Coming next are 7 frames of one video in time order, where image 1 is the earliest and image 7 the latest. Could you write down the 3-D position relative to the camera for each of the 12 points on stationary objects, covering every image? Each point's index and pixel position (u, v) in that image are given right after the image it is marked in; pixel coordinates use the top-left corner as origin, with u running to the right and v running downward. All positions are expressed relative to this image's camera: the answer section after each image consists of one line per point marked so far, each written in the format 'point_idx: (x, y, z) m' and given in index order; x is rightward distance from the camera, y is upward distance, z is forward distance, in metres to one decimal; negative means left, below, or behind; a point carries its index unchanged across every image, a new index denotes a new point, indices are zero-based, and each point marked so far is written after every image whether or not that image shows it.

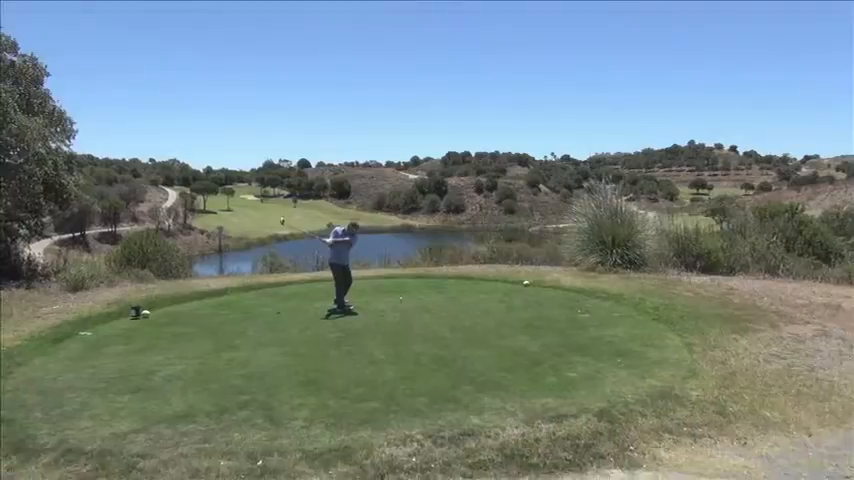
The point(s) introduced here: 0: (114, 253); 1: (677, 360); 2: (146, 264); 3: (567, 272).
0: (-7.5, -0.2, +15.8) m
1: (+1.8, -0.9, +4.7) m
2: (-6.6, -0.5, +15.3) m
3: (+2.0, -0.5, +9.1) m
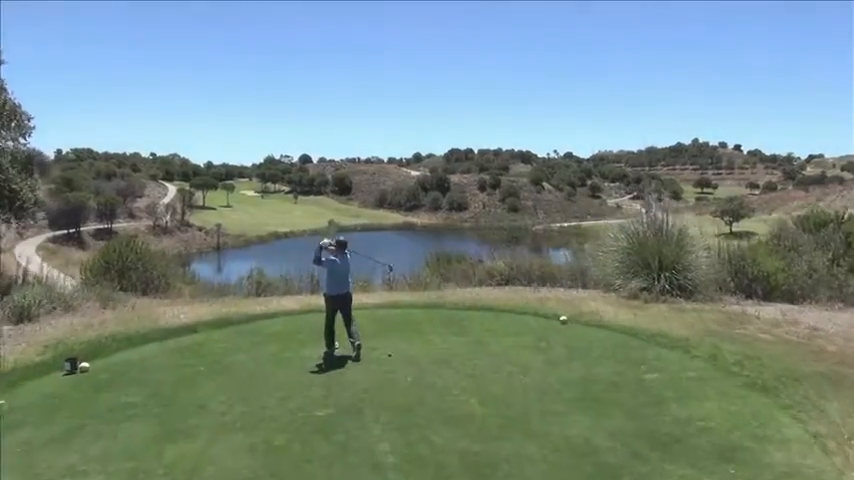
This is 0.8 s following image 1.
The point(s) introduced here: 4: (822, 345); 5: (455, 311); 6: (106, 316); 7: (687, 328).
0: (-7.3, -0.3, +14.4) m
1: (+1.9, -1.2, +3.3) m
2: (-6.4, -0.7, +13.9) m
3: (+2.1, -0.7, +7.7) m
4: (+3.5, -0.9, +5.7) m
5: (+0.3, -0.8, +7.0) m
6: (-3.5, -0.8, +7.1) m
7: (+2.5, -0.8, +6.2) m
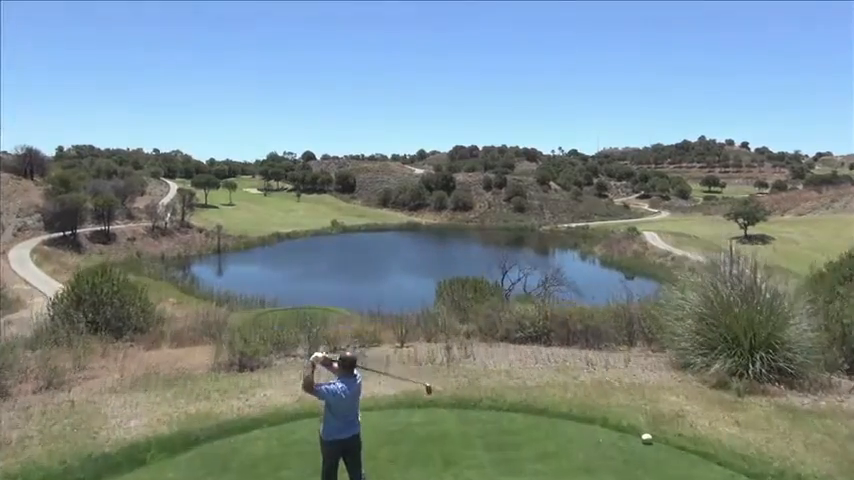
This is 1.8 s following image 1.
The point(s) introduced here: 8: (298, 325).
0: (-7.0, -0.9, +12.7) m
1: (+2.2, -1.8, +1.5) m
2: (-6.1, -1.3, +12.3) m
3: (+2.4, -1.4, +5.9) m
4: (+3.7, -1.6, +4.0) m
5: (+0.6, -1.4, +5.3) m
6: (-3.2, -1.5, +5.4) m
7: (+2.7, -1.5, +4.5) m
8: (-2.8, -1.9, +14.4) m
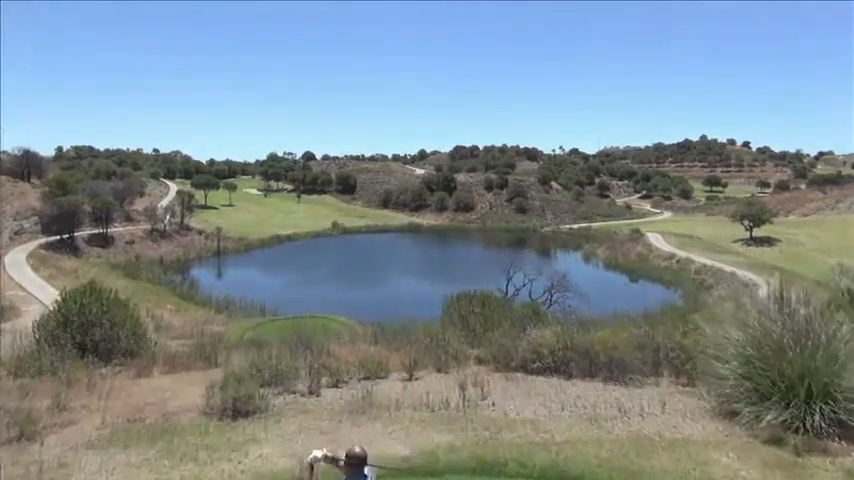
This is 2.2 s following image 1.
0: (-6.9, -1.2, +12.1) m
1: (+2.3, -2.1, +0.9) m
2: (-6.0, -1.6, +11.6) m
3: (+2.5, -1.7, +5.3) m
4: (+3.8, -1.9, +3.3) m
5: (+0.7, -1.7, +4.6) m
6: (-3.1, -1.8, +4.7) m
7: (+2.8, -1.8, +3.8) m
8: (-2.6, -2.2, +13.7) m
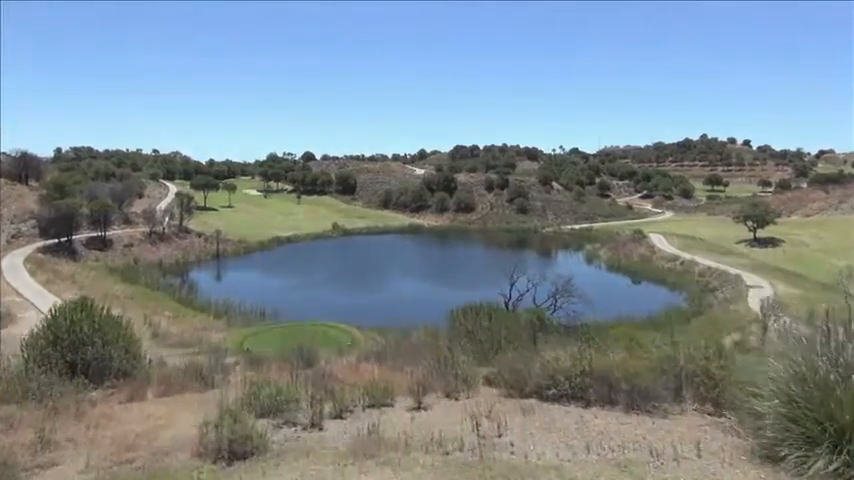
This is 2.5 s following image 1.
0: (-6.8, -1.5, +11.5) m
1: (+2.4, -2.4, +0.3) m
2: (-5.9, -1.8, +11.1) m
3: (+2.6, -1.9, +4.7) m
4: (+4.0, -2.1, +2.8) m
5: (+0.8, -1.9, +4.1) m
6: (-3.0, -2.0, +4.2) m
7: (+3.0, -2.0, +3.3) m
8: (-2.5, -2.4, +13.2) m
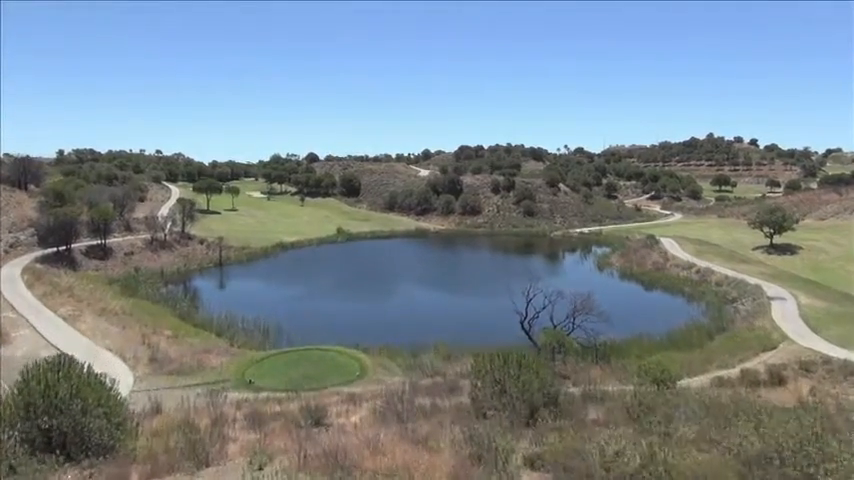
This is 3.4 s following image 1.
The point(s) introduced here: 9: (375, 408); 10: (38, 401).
0: (-6.4, -2.2, +10.1) m
1: (+2.8, -3.1, -1.2) m
2: (-5.4, -2.6, +9.6) m
3: (+3.0, -2.7, +3.2) m
4: (+4.3, -2.9, +1.3) m
5: (+1.2, -2.7, +2.6) m
6: (-2.6, -2.8, +2.7) m
7: (+3.3, -2.8, +1.8) m
8: (-2.1, -3.2, +11.7) m
9: (-1.1, -3.4, +13.7) m
10: (-5.7, -2.4, +9.6) m
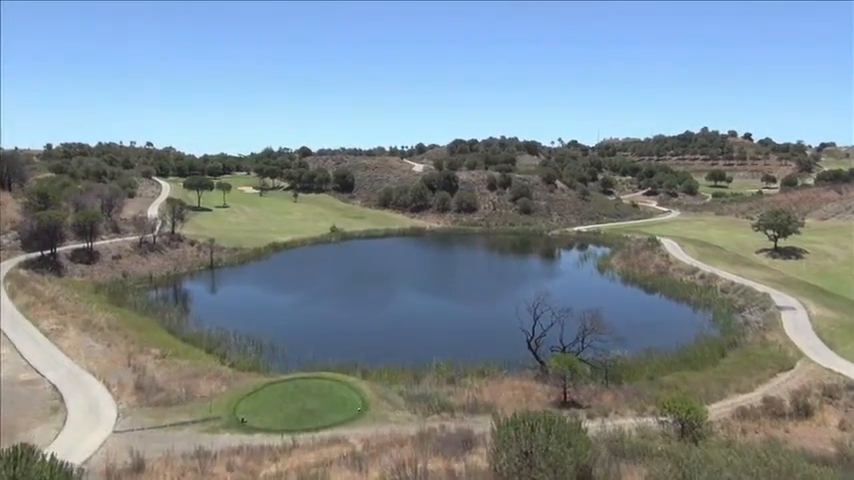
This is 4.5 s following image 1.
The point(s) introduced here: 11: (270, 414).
0: (-6.0, -3.2, +8.5) m
1: (+3.2, -4.2, -2.6) m
2: (-5.1, -3.5, +8.0) m
3: (+3.4, -3.7, +1.8) m
4: (+4.7, -3.9, -0.1) m
5: (+1.6, -3.7, +1.1) m
6: (-2.2, -3.8, +1.2) m
7: (+3.7, -3.8, +0.3) m
8: (-1.8, -4.1, +10.2) m
9: (-0.8, -4.3, +12.2) m
10: (-5.4, -3.3, +8.0) m
11: (-4.7, -5.2, +19.7) m
